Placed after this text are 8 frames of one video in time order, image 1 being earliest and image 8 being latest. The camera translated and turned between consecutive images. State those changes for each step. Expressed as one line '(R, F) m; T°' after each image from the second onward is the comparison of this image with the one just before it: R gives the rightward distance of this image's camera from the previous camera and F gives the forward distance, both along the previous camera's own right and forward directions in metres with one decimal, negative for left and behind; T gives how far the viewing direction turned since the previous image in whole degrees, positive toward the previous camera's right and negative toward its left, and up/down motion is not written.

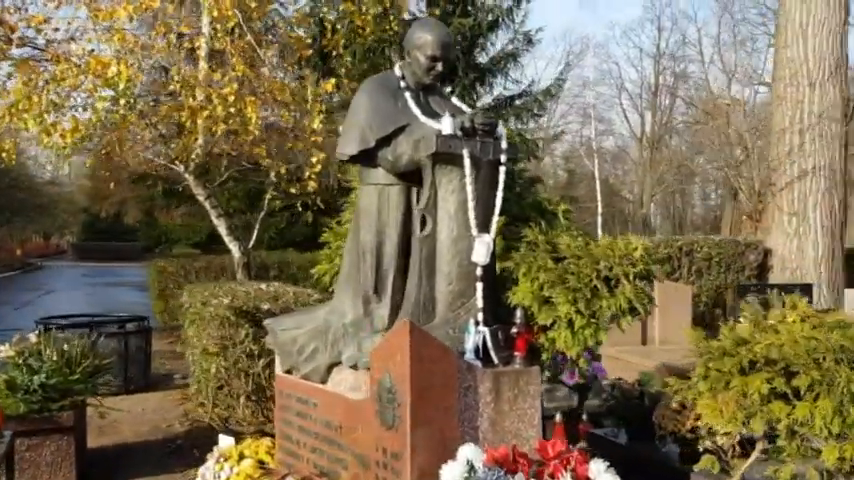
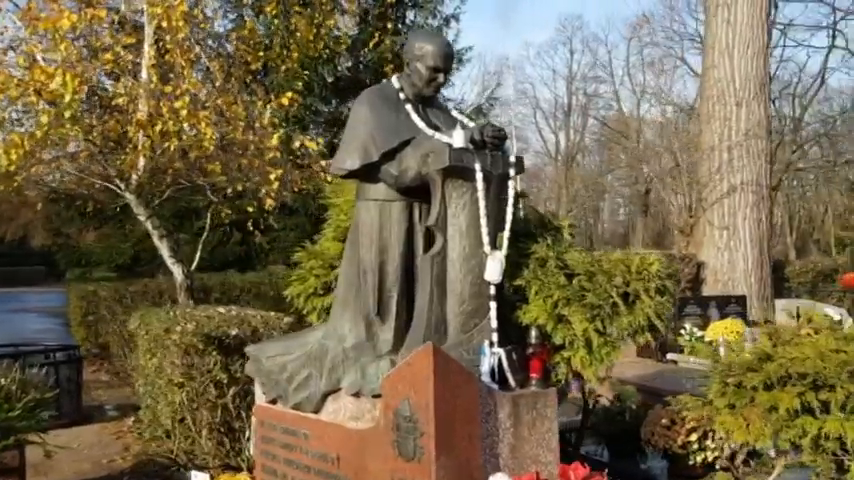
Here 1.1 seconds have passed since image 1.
(-0.6, +0.3) m; +6°
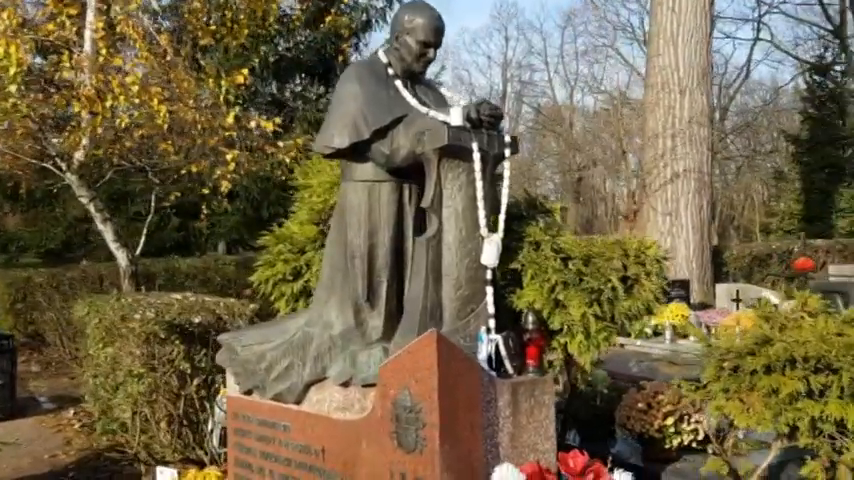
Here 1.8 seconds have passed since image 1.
(-0.4, +0.2) m; +5°
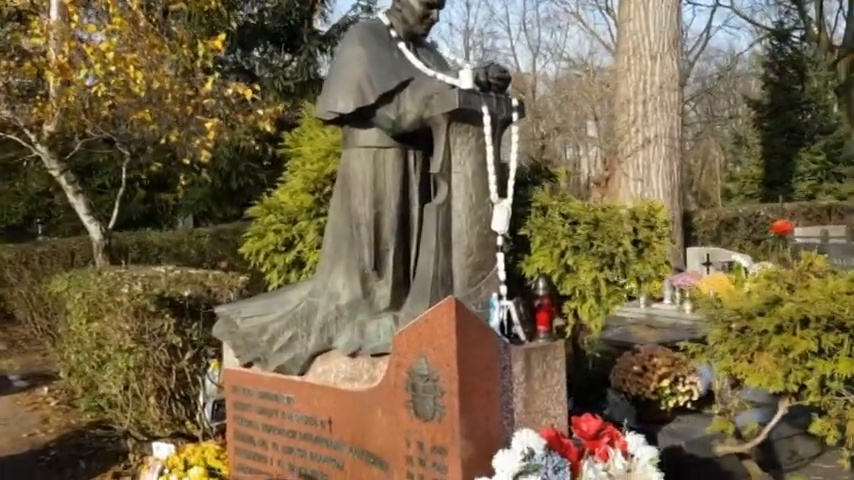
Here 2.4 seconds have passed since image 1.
(-0.3, +0.1) m; +3°
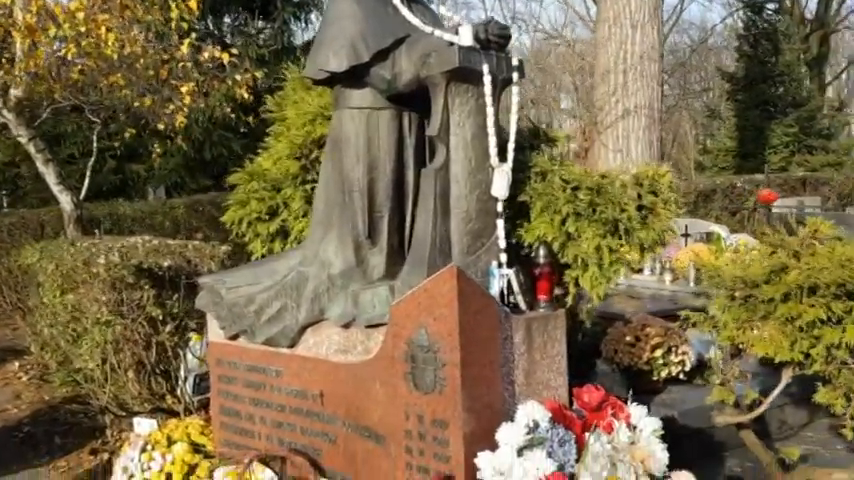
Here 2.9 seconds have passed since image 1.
(-0.1, +0.2) m; +2°
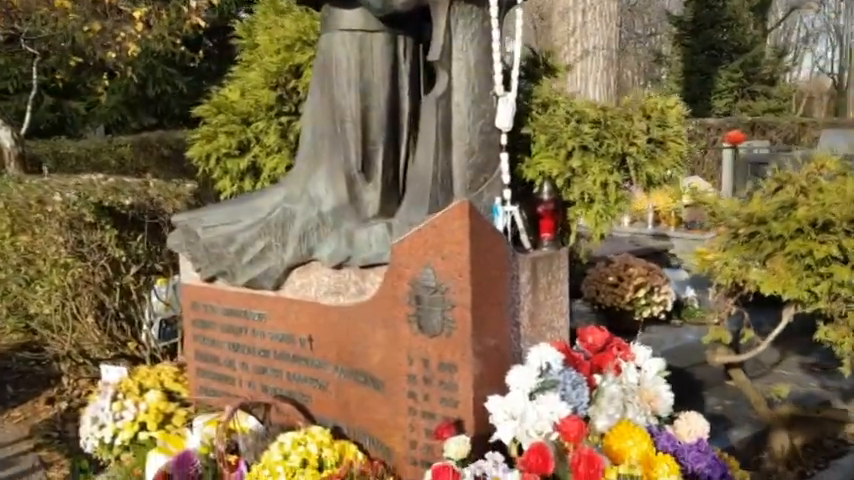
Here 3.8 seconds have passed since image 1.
(-0.3, +0.3) m; +4°
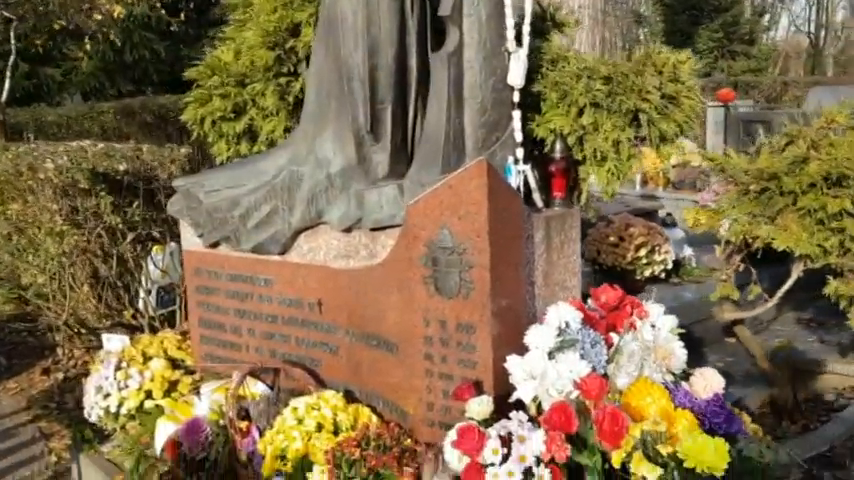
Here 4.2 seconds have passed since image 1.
(-0.2, +0.1) m; +1°
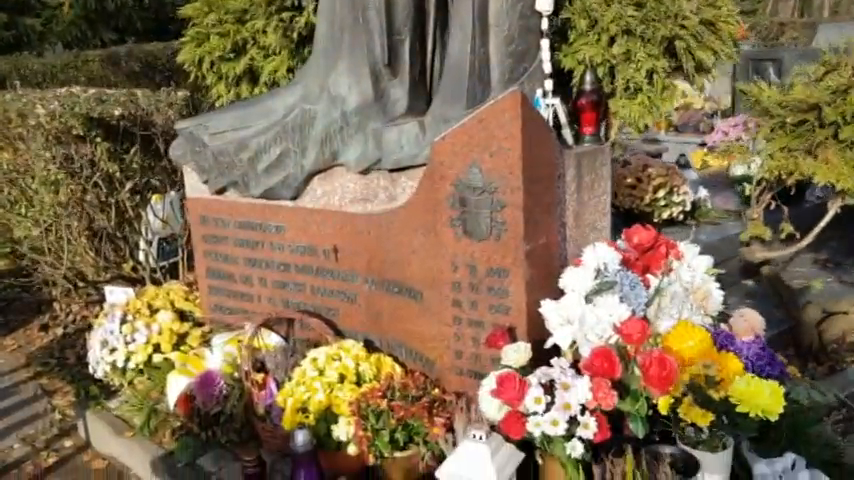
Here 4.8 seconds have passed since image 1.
(-0.2, +0.2) m; +1°
